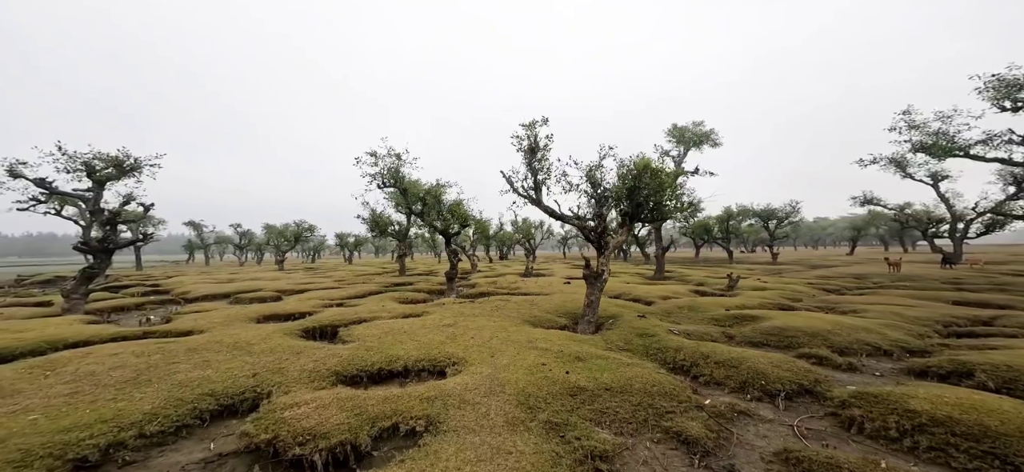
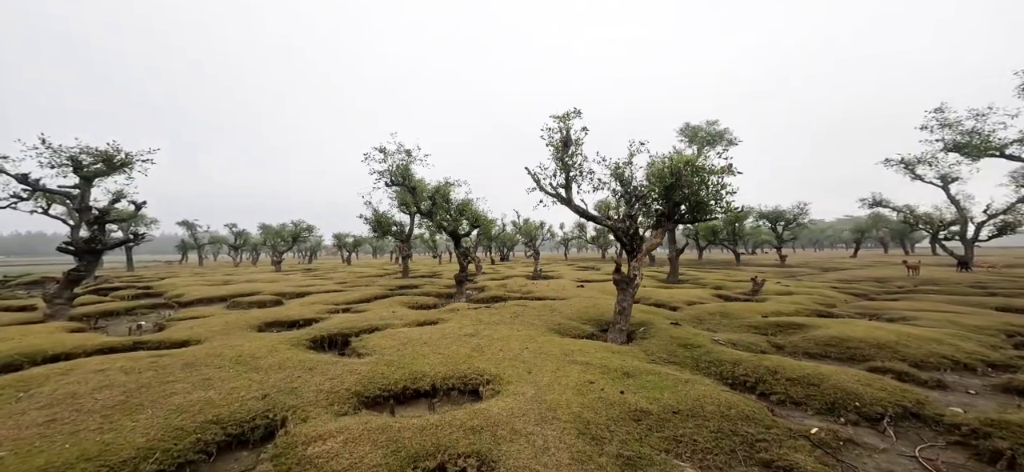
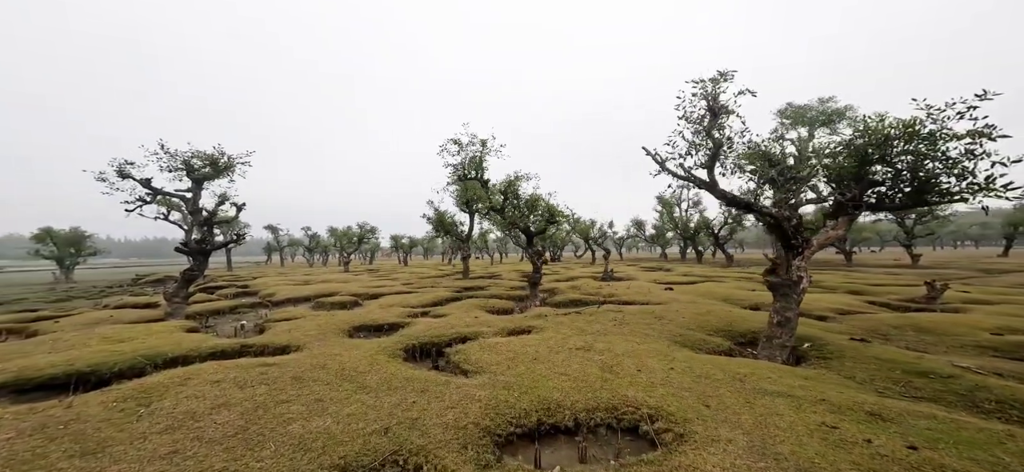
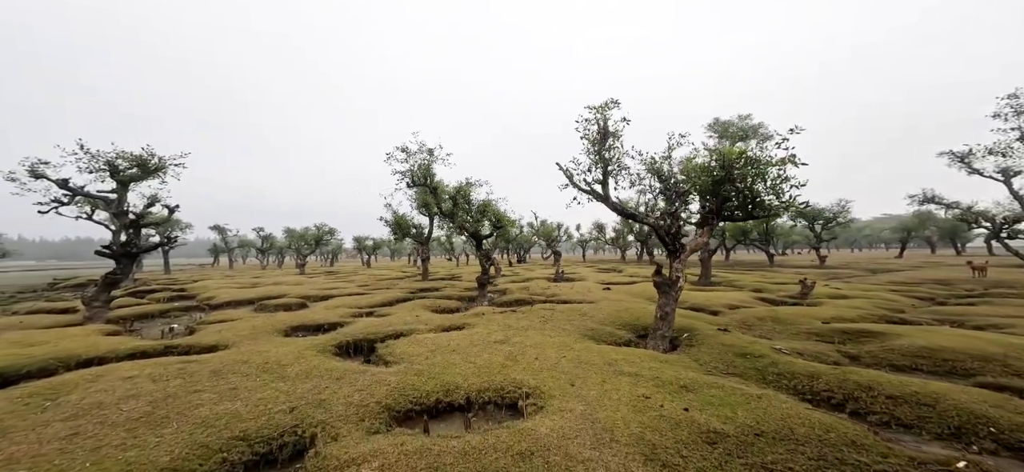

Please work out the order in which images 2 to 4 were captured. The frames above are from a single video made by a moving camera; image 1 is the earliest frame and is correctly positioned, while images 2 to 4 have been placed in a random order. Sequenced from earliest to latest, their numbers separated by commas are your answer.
2, 4, 3
